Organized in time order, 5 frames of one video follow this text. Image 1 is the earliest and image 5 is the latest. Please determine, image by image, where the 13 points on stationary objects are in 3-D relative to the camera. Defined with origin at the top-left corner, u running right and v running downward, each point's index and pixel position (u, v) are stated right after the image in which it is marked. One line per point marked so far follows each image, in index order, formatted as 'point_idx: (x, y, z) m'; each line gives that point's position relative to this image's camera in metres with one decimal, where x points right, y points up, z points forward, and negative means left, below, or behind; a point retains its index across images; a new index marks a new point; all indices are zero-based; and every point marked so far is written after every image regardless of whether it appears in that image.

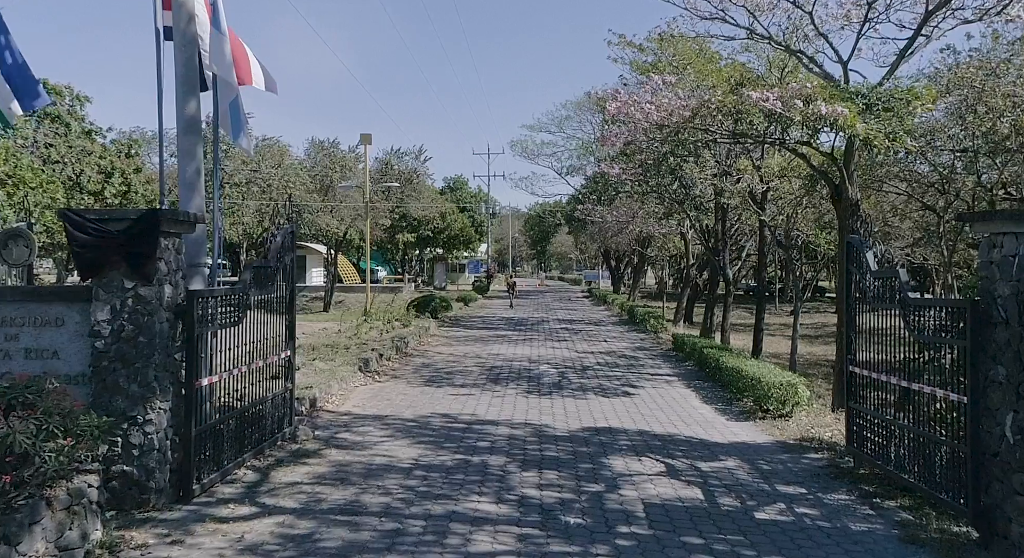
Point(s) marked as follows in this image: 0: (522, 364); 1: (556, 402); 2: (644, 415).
0: (+0.2, -1.4, +15.2) m
1: (+0.6, -1.5, +11.5) m
2: (+1.5, -1.6, +10.7) m
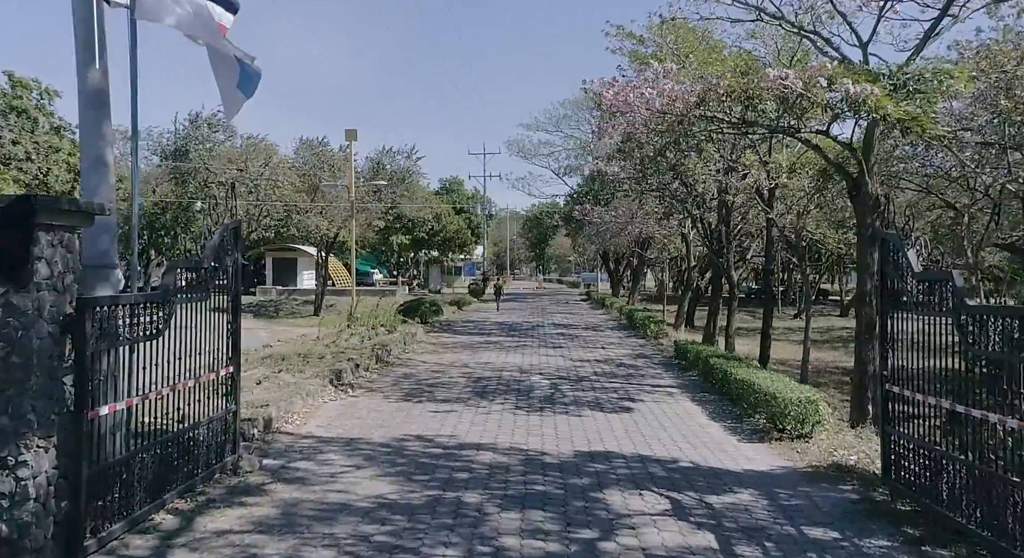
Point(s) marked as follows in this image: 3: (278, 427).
0: (0.0, -1.5, +14.0) m
1: (+0.4, -1.6, +10.3) m
2: (+1.4, -1.6, +9.5) m
3: (-2.2, -1.4, +8.8) m
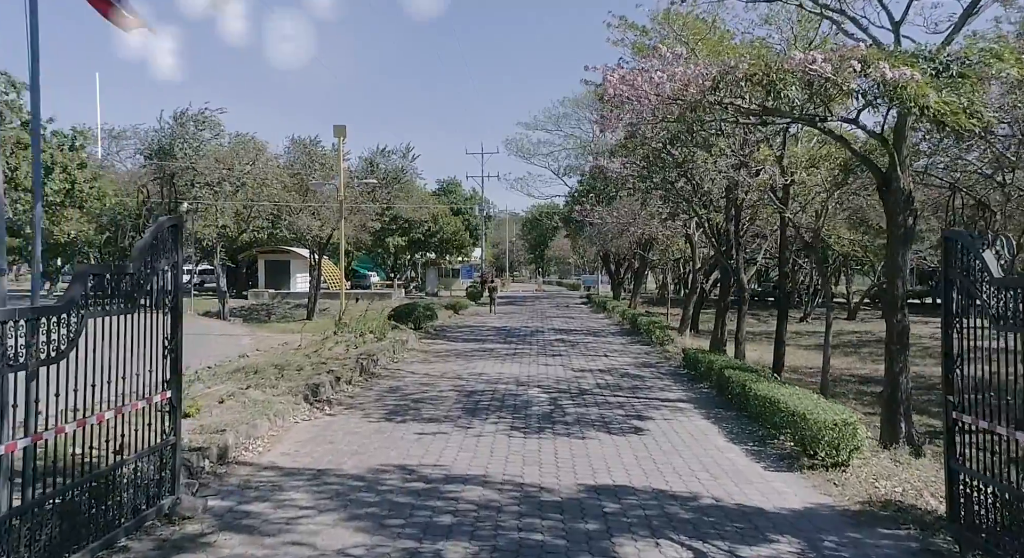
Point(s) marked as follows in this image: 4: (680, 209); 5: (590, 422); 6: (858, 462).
0: (0.0, -1.5, +12.9) m
1: (+0.3, -1.6, +9.2) m
2: (+1.3, -1.7, +8.4) m
3: (-2.3, -1.5, +7.6) m
4: (+3.6, +1.5, +19.7) m
5: (+0.9, -1.6, +10.4) m
6: (+3.0, -1.6, +8.1) m
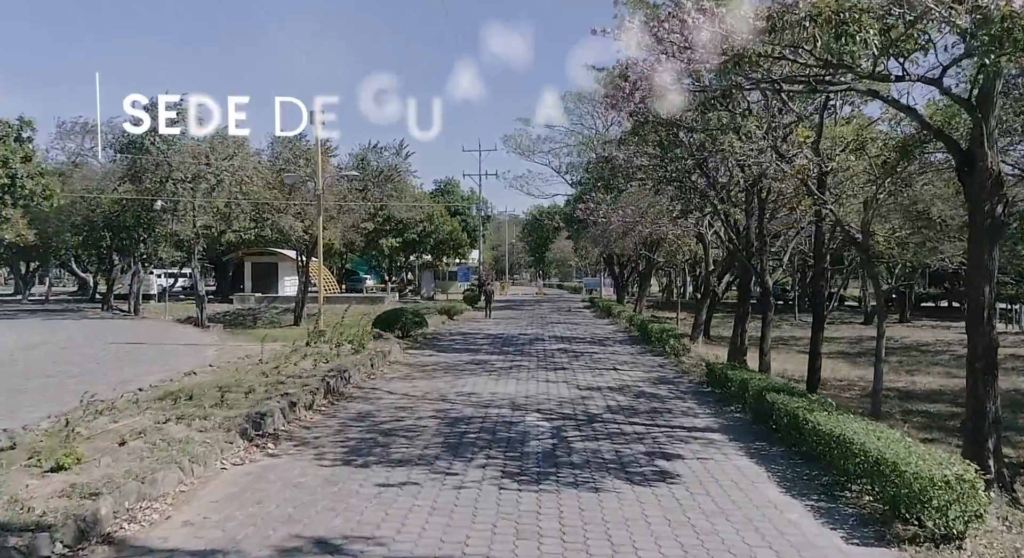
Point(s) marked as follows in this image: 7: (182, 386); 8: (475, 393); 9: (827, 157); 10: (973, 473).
0: (-0.1, -1.6, +10.7) m
1: (+0.3, -1.7, +7.0) m
2: (+1.3, -1.7, +6.2) m
3: (-2.4, -1.5, +5.4) m
4: (+3.5, +1.4, +17.5) m
5: (+0.8, -1.6, +8.2) m
6: (+3.0, -1.6, +5.9) m
7: (-3.8, -1.2, +10.5) m
8: (-0.5, -1.5, +12.3) m
9: (+4.6, +1.8, +13.4) m
10: (+3.1, -1.3, +6.2) m
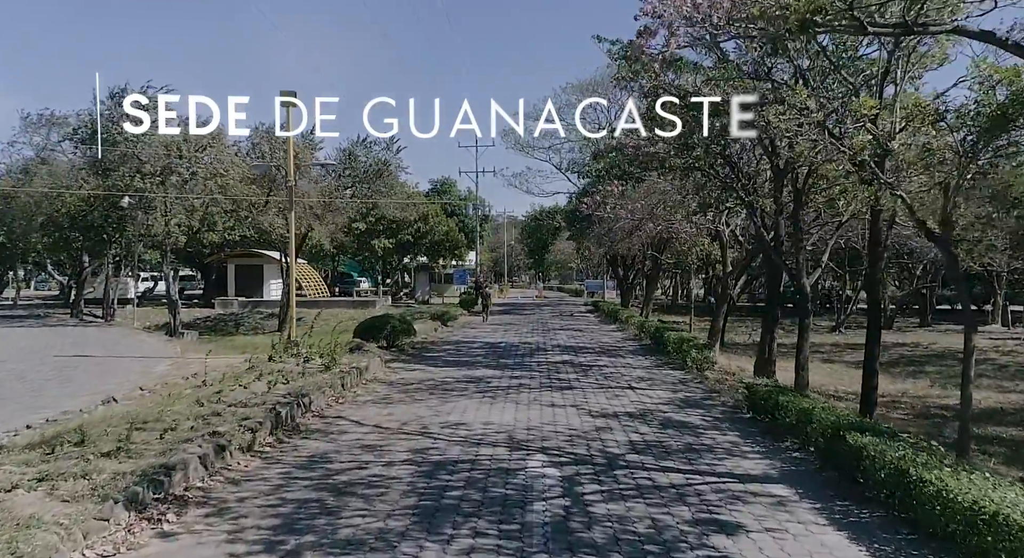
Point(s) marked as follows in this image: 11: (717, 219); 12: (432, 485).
0: (-0.1, -1.6, +8.3) m
1: (+0.3, -1.7, +4.6) m
2: (+1.2, -1.7, +3.8) m
3: (-2.4, -1.5, +3.1) m
4: (+3.5, +1.4, +15.1) m
5: (+0.8, -1.7, +5.8) m
6: (+3.0, -1.6, +3.5) m
7: (-3.8, -1.2, +8.1) m
8: (-0.5, -1.6, +10.0) m
9: (+4.5, +1.7, +11.0) m
10: (+3.0, -1.3, +3.8) m
11: (+4.4, +1.3, +19.5) m
12: (-0.6, -1.6, +7.2) m
